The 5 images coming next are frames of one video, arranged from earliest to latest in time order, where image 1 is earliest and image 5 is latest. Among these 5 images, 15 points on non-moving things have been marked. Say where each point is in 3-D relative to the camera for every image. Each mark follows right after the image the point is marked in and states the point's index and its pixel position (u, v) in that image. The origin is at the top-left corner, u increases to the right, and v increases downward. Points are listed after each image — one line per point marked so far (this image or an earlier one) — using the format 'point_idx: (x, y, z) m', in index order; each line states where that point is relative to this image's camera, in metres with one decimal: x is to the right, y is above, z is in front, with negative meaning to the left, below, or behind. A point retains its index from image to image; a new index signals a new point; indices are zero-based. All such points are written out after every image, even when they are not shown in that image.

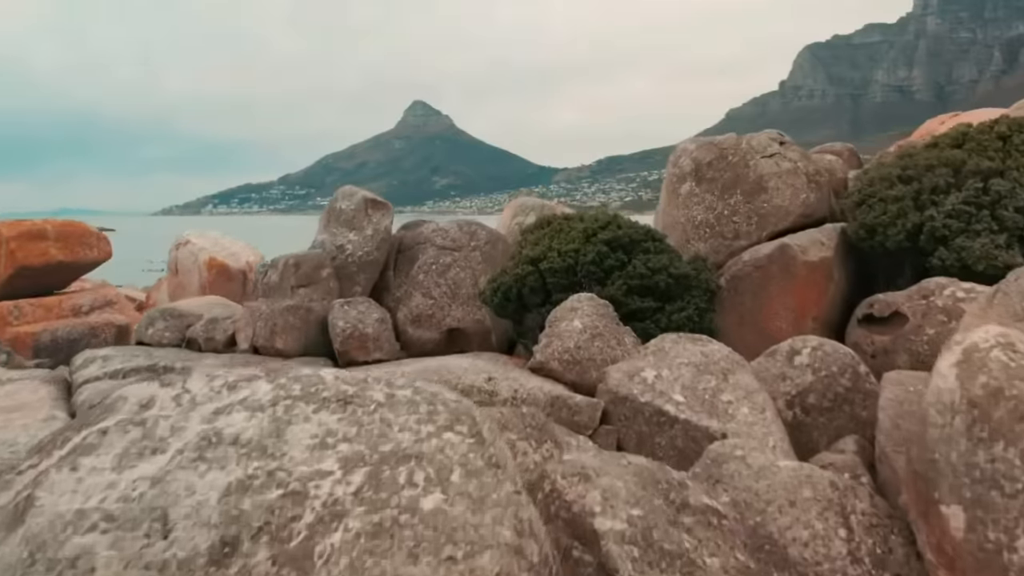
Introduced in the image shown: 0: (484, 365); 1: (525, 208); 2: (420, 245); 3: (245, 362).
0: (-0.3, -0.8, +9.2) m
1: (+0.2, +1.4, +15.2) m
2: (-1.2, +0.6, +12.1) m
3: (-3.1, -0.9, +10.5) m
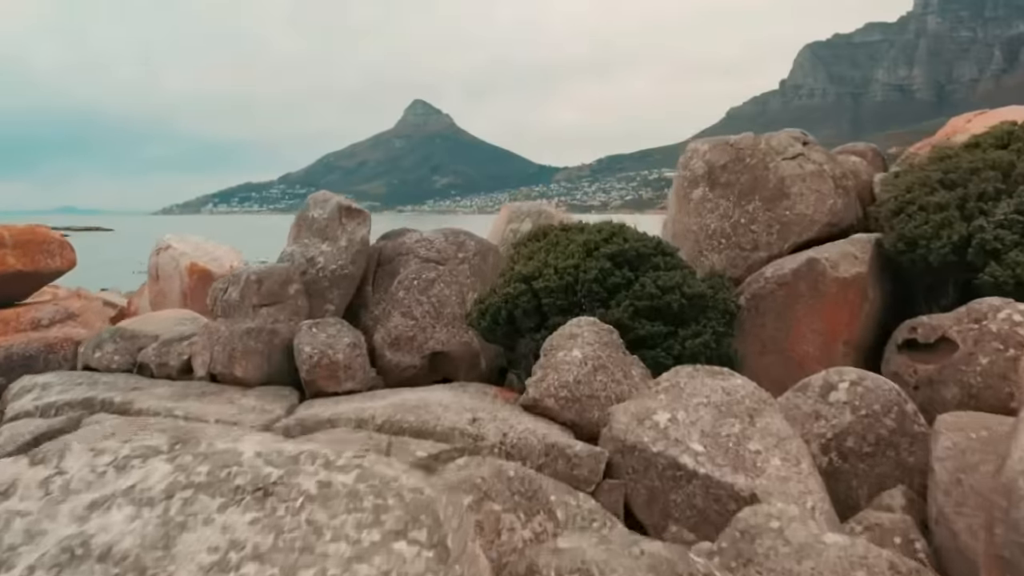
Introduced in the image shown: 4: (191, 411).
0: (-0.4, -1.0, +7.9) m
1: (+0.1, +1.2, +13.9) m
2: (-1.3, +0.4, +10.8) m
3: (-3.2, -1.1, +9.3) m
4: (-3.0, -1.2, +8.5) m
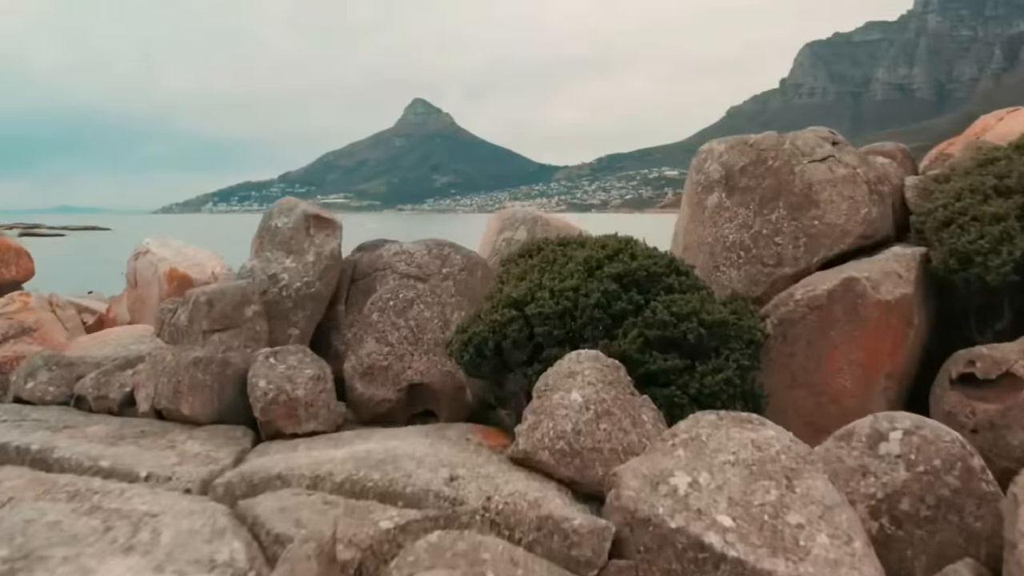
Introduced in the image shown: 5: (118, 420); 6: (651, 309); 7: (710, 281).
0: (-0.5, -1.2, +6.6) m
1: (0.0, +1.0, +12.6) m
2: (-1.4, +0.2, +9.6) m
3: (-3.3, -1.3, +8.0) m
4: (-3.1, -1.4, +7.2) m
5: (-3.7, -1.3, +8.5) m
6: (+1.1, -0.2, +7.2) m
7: (+2.1, +0.1, +9.7) m
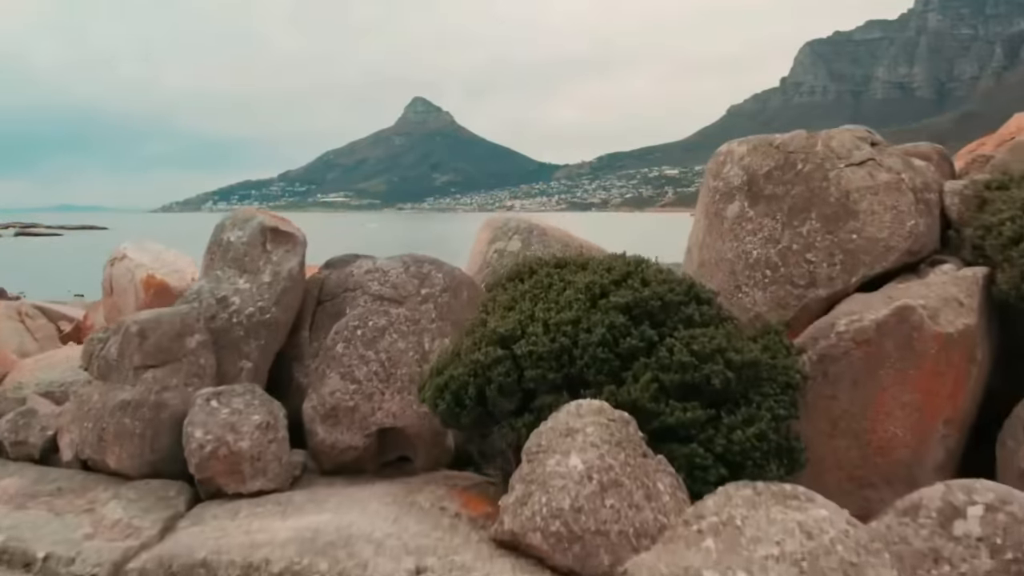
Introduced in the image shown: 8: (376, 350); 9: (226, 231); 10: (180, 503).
0: (-0.6, -1.4, +5.4) m
1: (-0.1, +0.7, +11.3) m
2: (-1.5, -0.1, +8.3) m
3: (-3.4, -1.5, +6.7) m
4: (-3.2, -1.6, +5.9) m
5: (-3.8, -1.5, +7.2) m
6: (+1.0, -0.4, +5.9) m
7: (+2.0, -0.1, +8.4) m
8: (-1.1, -0.5, +7.6) m
9: (-2.7, +0.5, +8.4) m
10: (-2.4, -1.5, +6.5) m
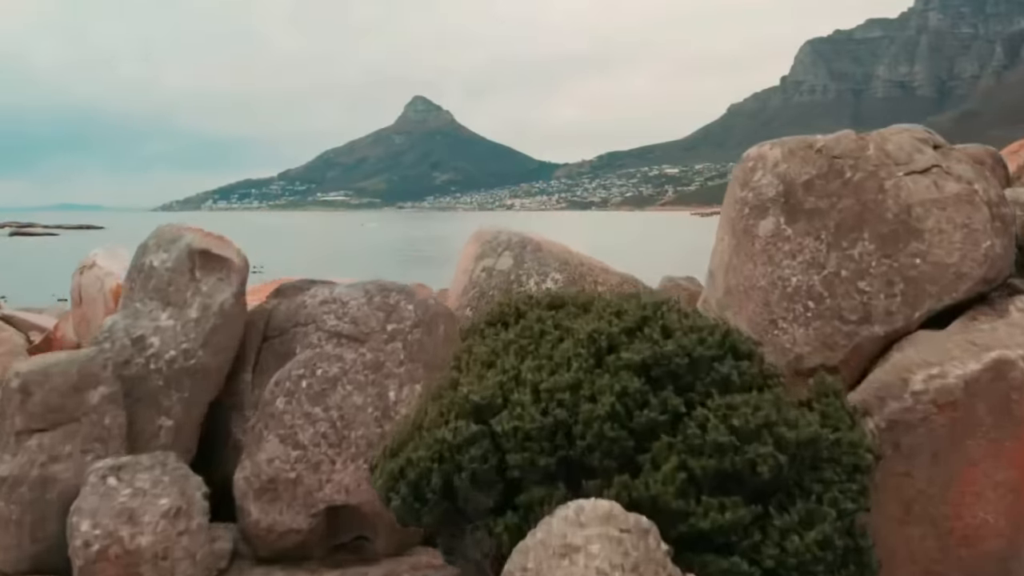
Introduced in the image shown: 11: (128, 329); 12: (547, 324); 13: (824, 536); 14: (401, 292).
0: (-0.7, -1.7, +3.9) m
1: (-0.2, +0.5, +9.9) m
2: (-1.6, -0.3, +6.8) m
3: (-3.5, -1.8, +5.2) m
4: (-3.3, -1.9, +4.4) m
5: (-3.9, -1.7, +5.7) m
6: (+0.9, -0.7, +4.4) m
7: (+1.9, -0.4, +6.9) m
8: (-1.2, -0.8, +6.1) m
9: (-2.8, +0.3, +6.9) m
10: (-2.5, -1.8, +5.0) m
11: (-2.8, -0.3, +6.5) m
12: (+0.2, -0.2, +4.9) m
13: (+1.5, -1.2, +4.3) m
14: (-0.8, 0.0, +6.7) m
